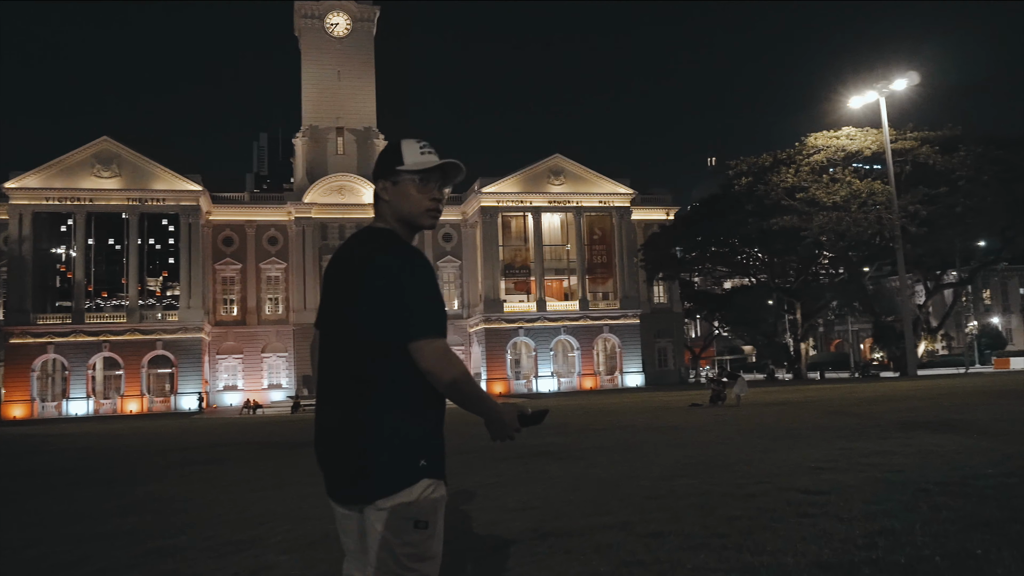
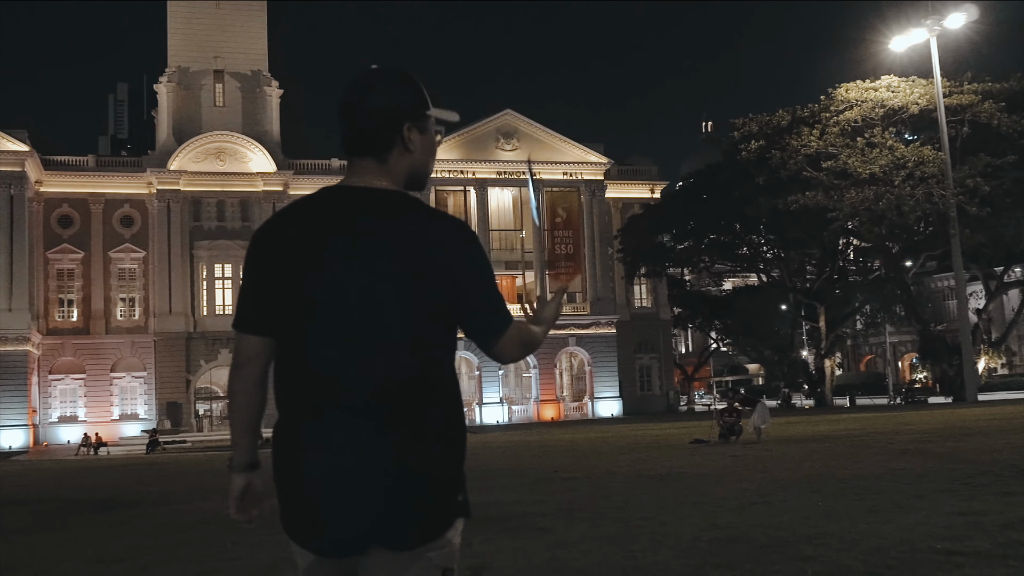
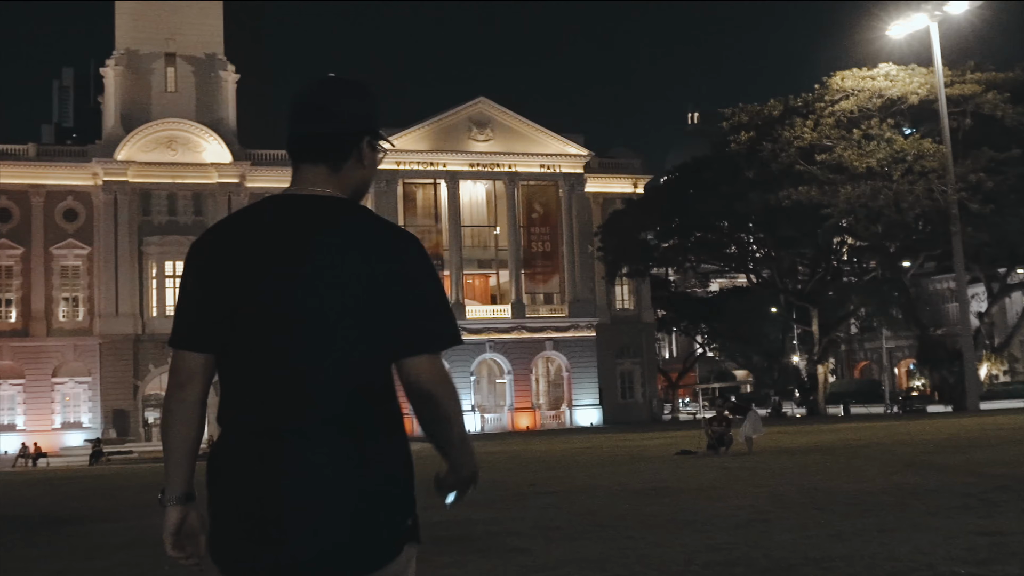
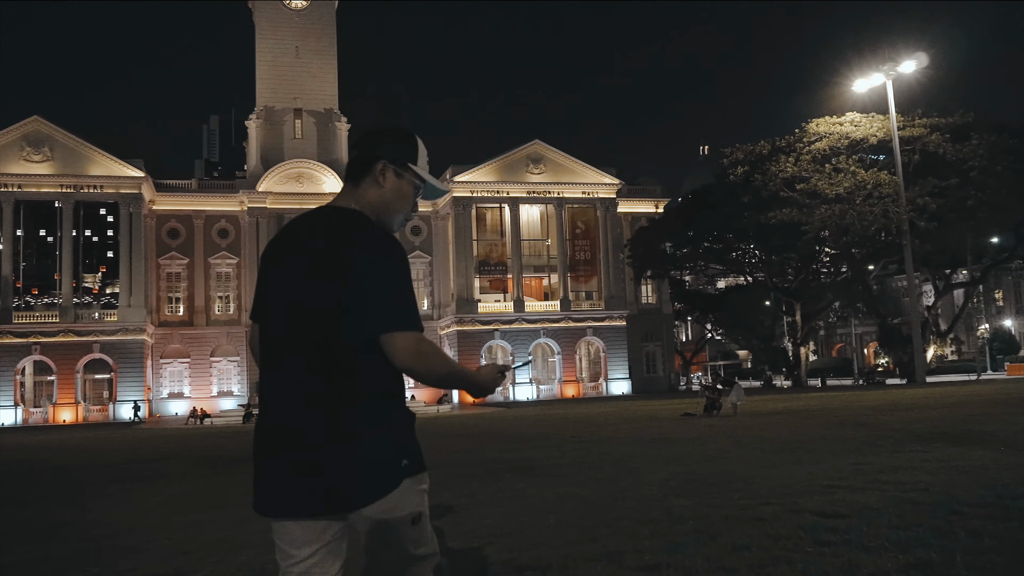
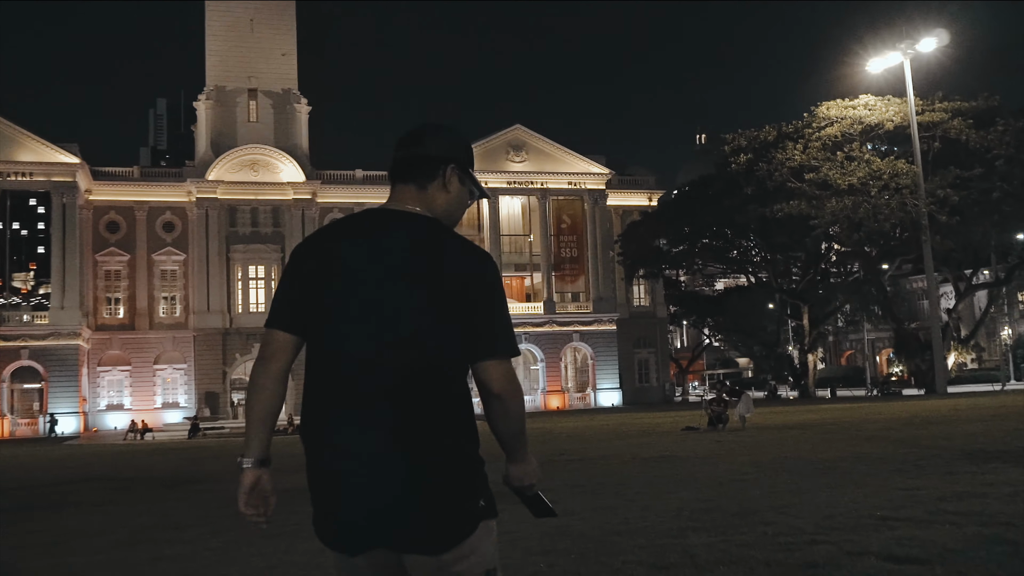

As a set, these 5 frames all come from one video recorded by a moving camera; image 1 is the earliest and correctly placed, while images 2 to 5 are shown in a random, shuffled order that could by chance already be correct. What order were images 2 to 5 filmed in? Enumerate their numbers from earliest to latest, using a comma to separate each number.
4, 5, 2, 3
